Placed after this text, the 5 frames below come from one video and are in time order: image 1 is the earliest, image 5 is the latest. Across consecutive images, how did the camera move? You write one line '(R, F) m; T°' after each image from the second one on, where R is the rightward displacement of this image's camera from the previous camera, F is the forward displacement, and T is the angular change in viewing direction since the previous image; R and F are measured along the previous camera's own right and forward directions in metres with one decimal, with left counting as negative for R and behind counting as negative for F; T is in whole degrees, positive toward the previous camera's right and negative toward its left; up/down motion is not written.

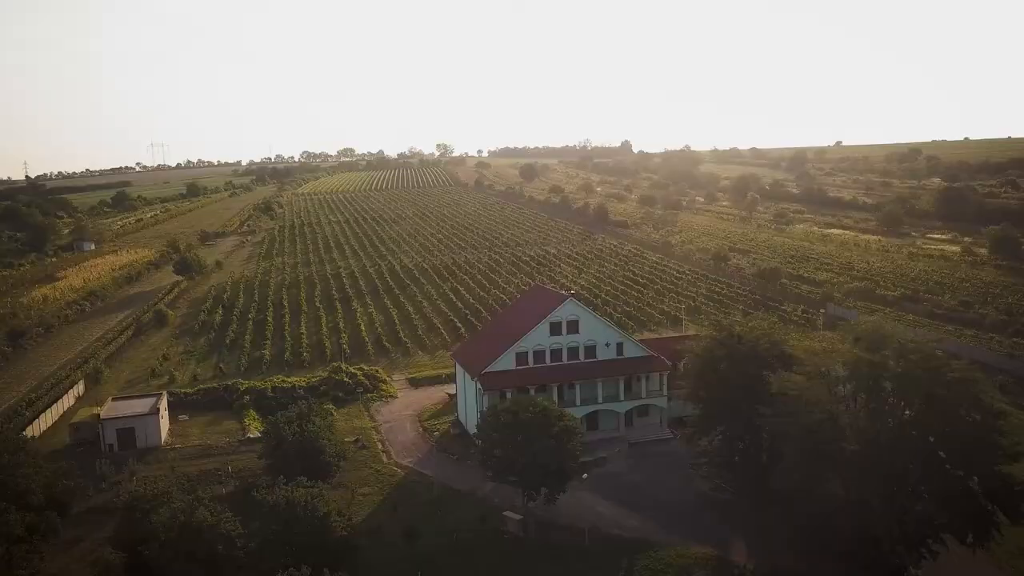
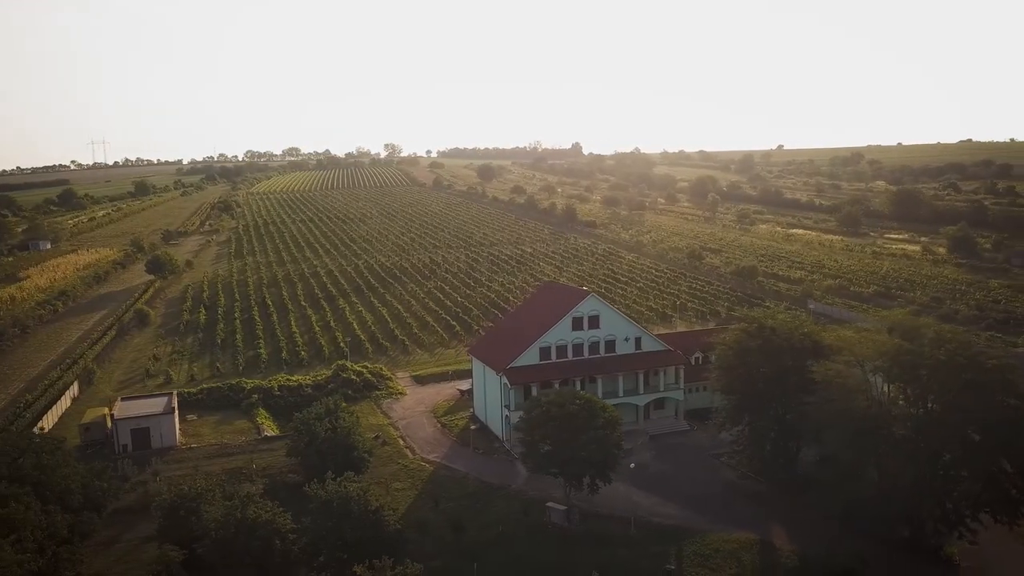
(-3.5, -0.2) m; +4°
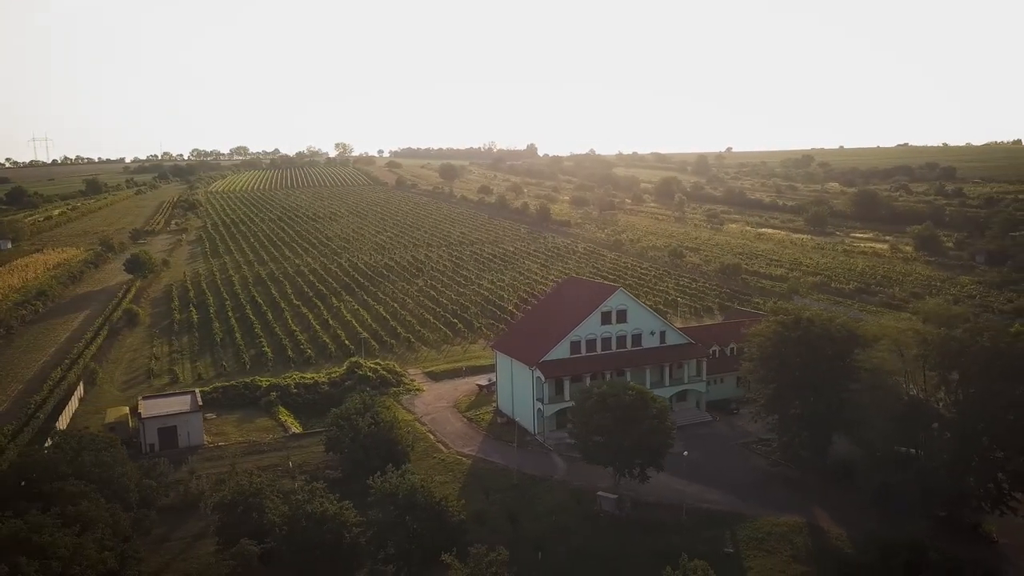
(-3.8, -0.3) m; +4°
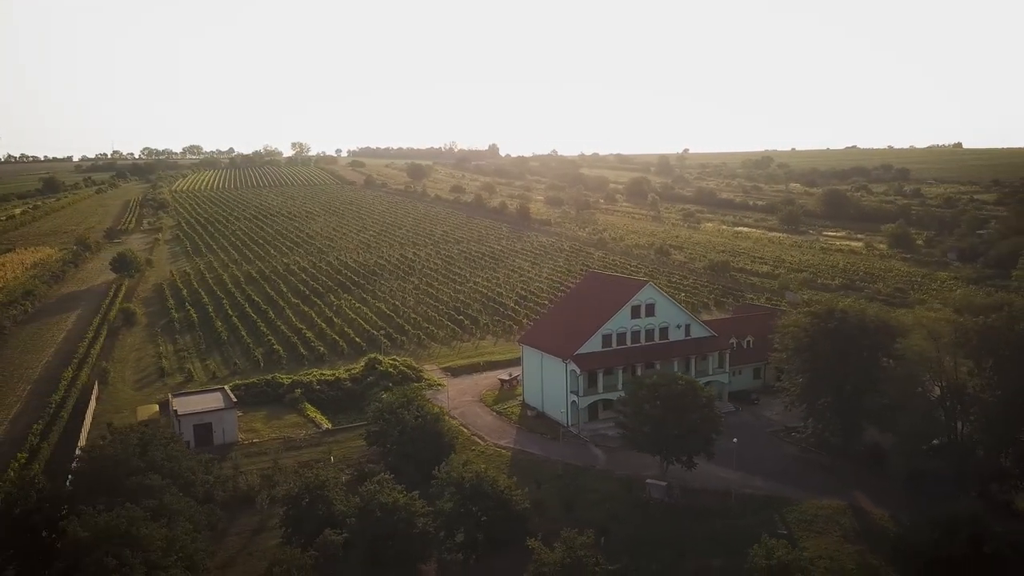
(-3.6, -0.4) m; +3°
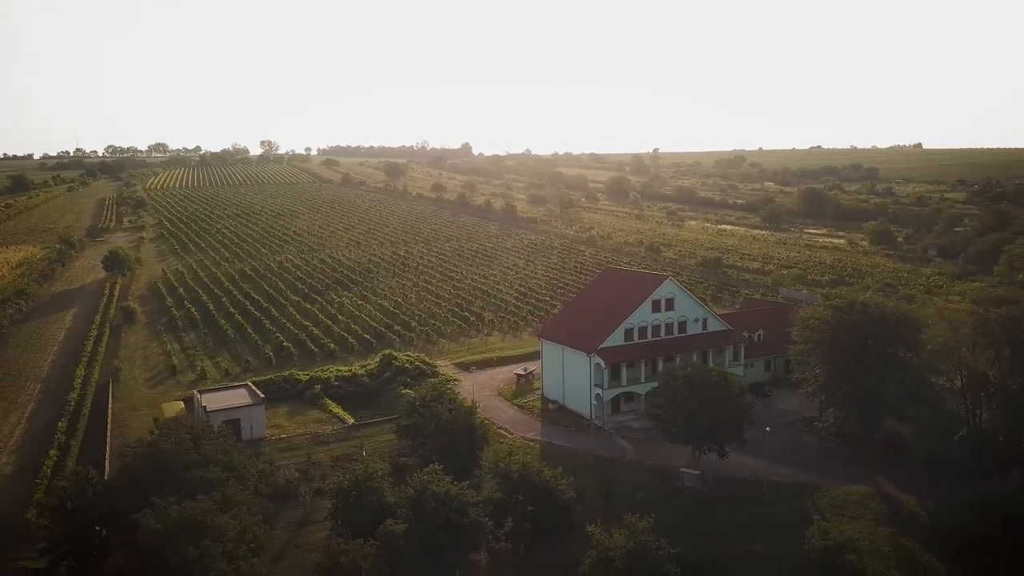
(-2.6, -0.4) m; +2°
